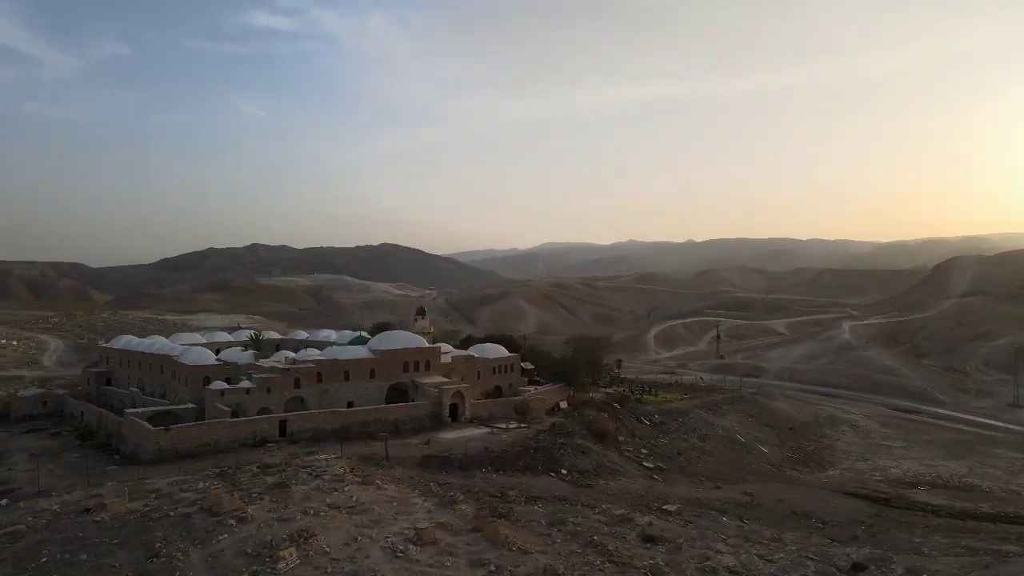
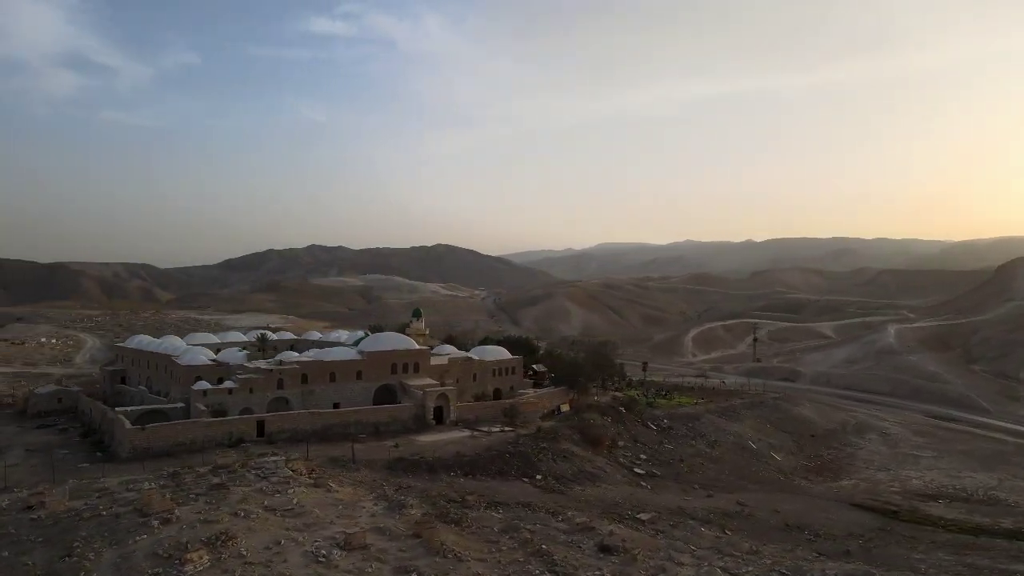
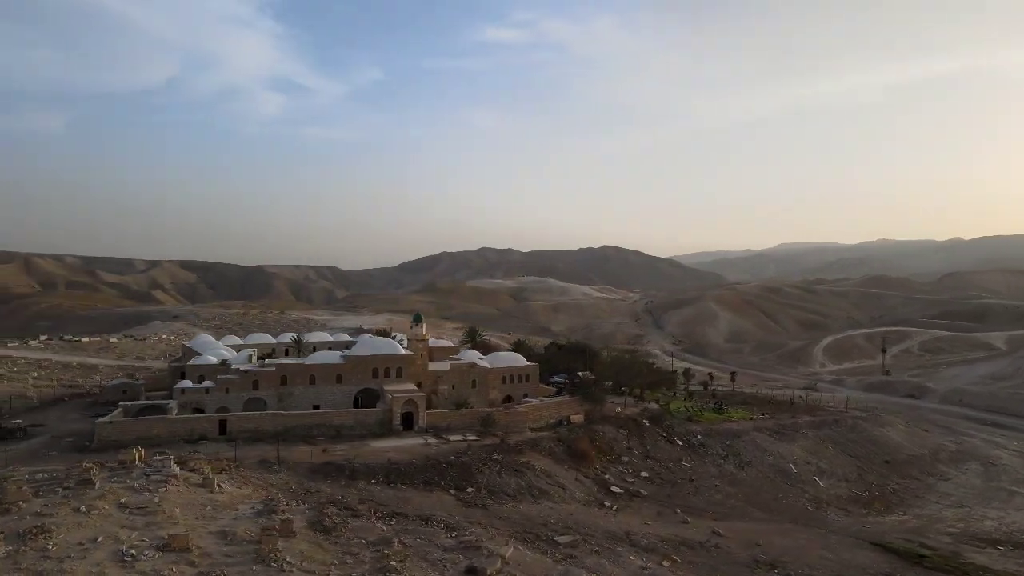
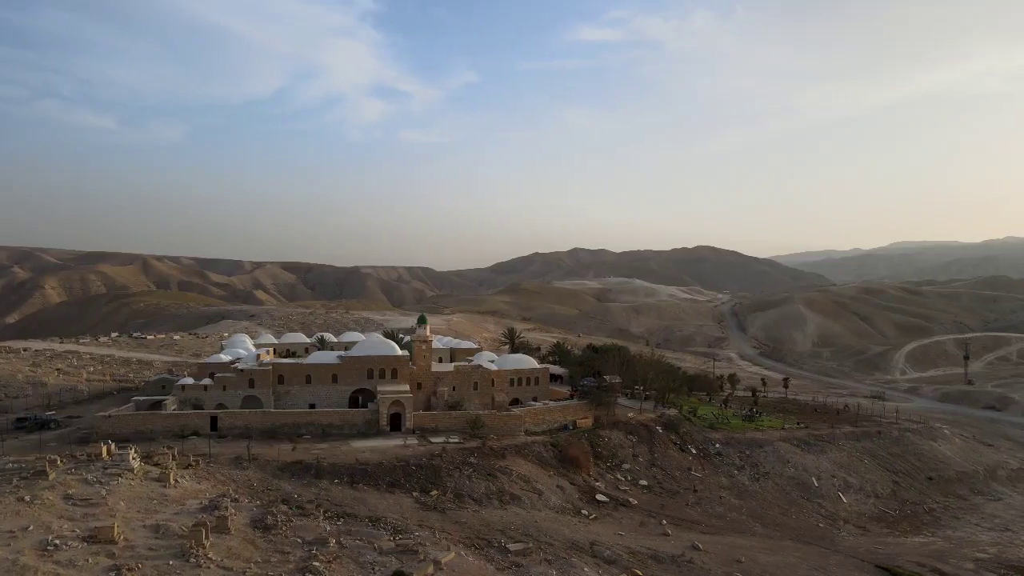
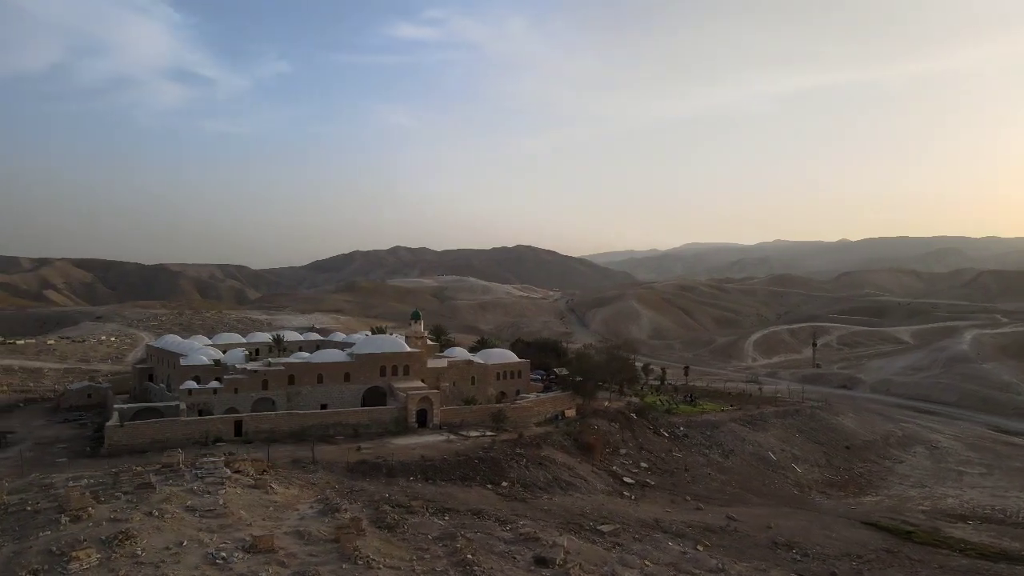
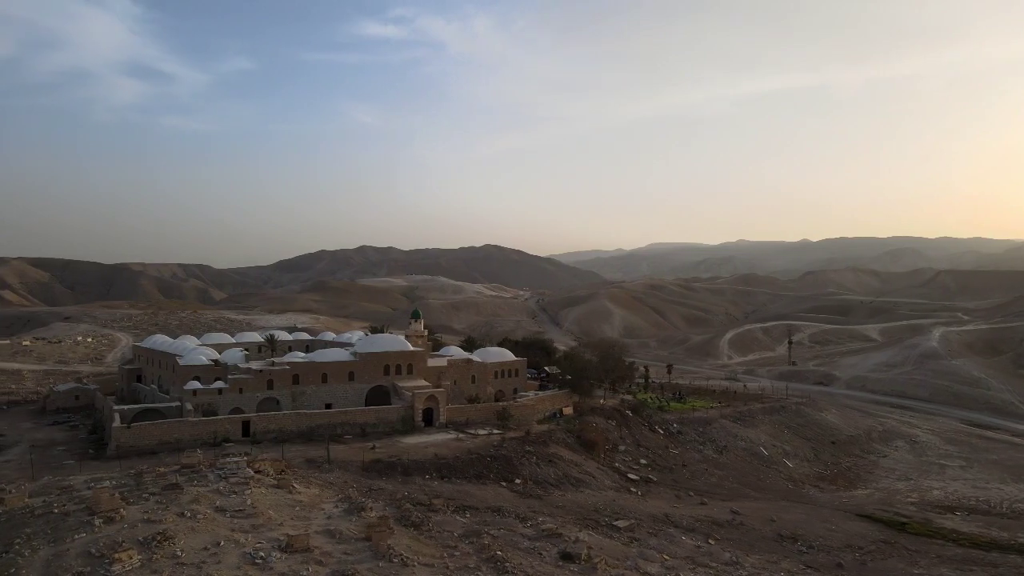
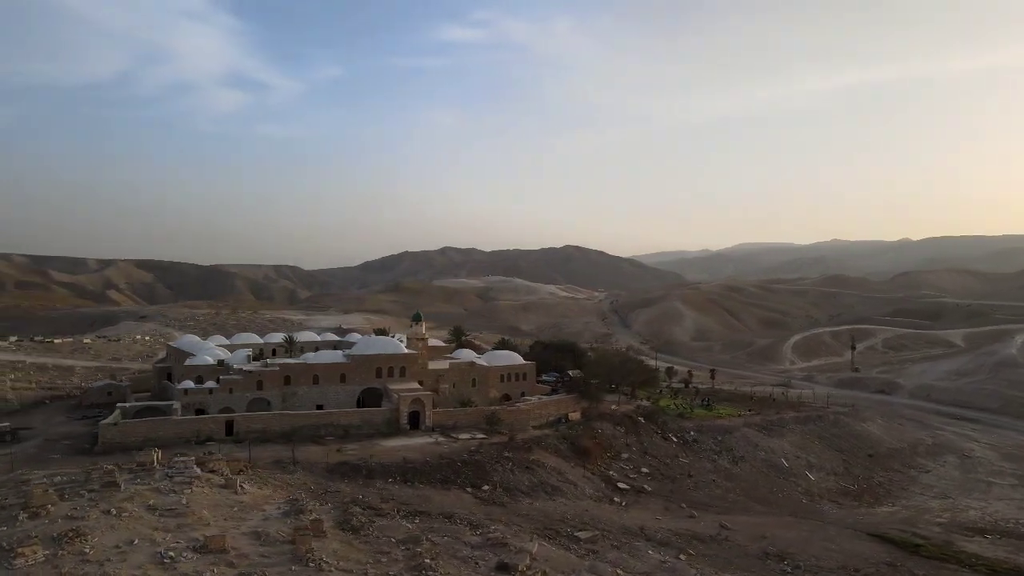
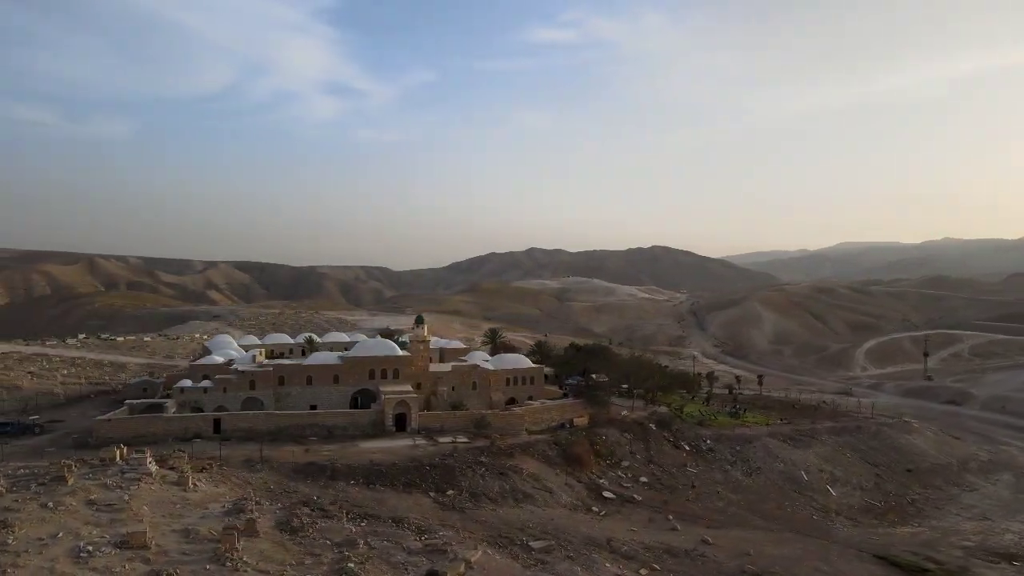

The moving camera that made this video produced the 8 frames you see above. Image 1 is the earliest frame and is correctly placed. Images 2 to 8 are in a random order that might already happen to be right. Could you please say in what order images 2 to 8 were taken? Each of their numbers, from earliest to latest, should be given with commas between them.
2, 6, 5, 7, 3, 8, 4
